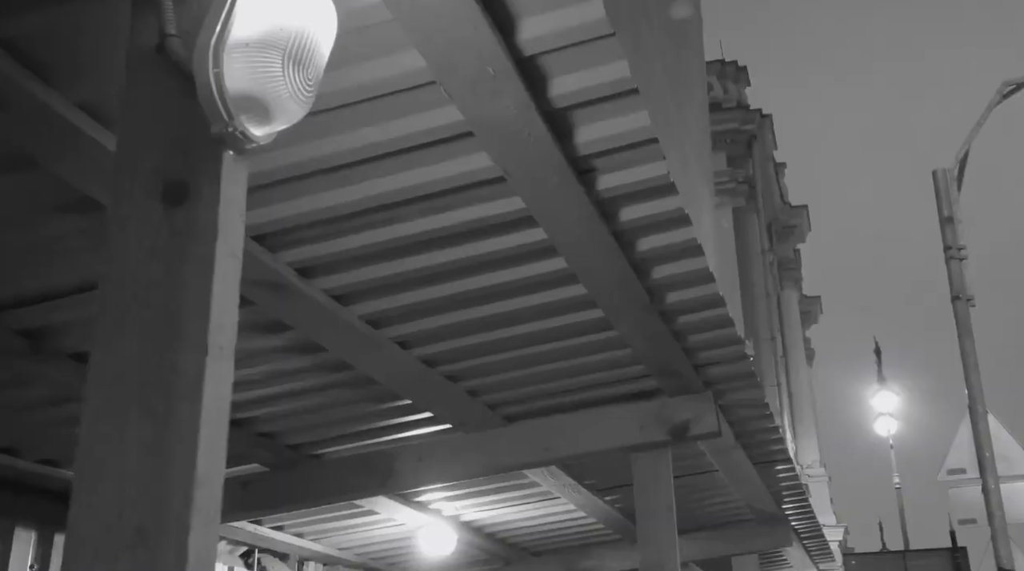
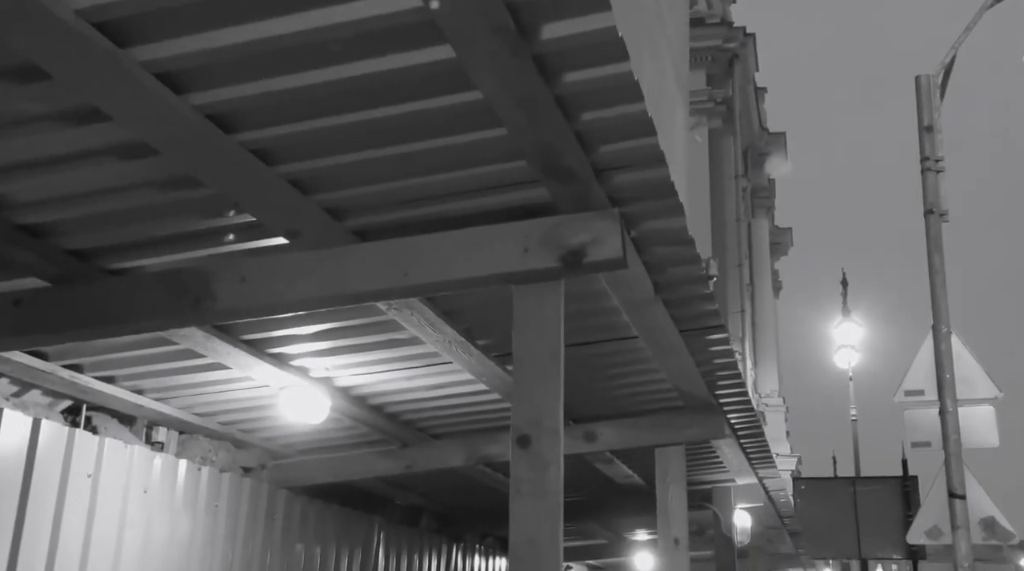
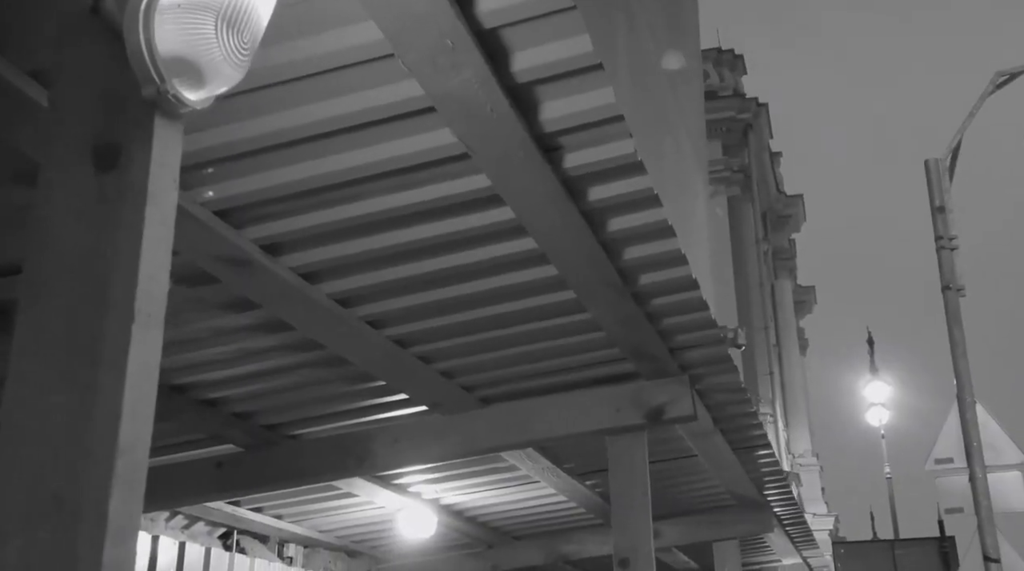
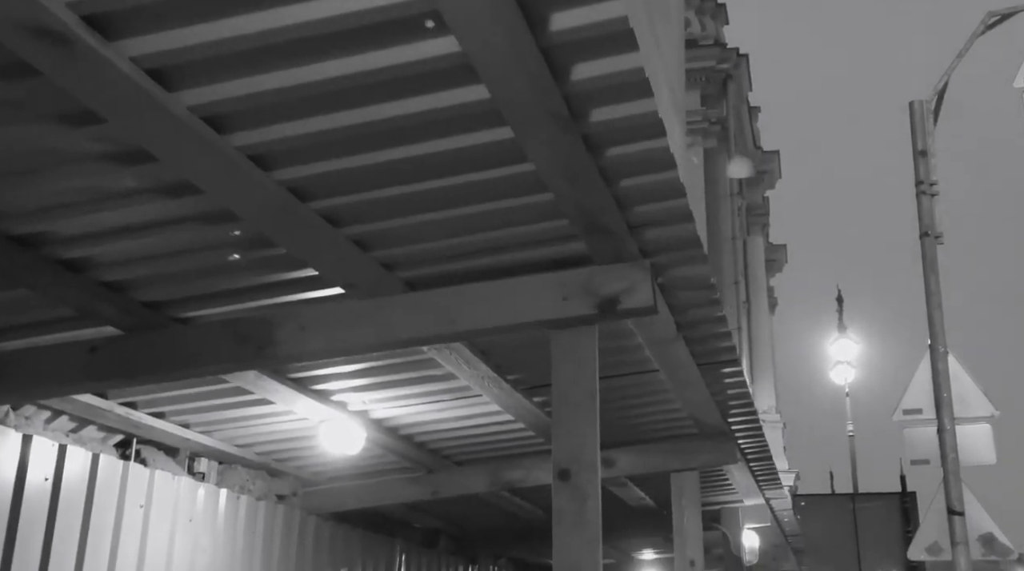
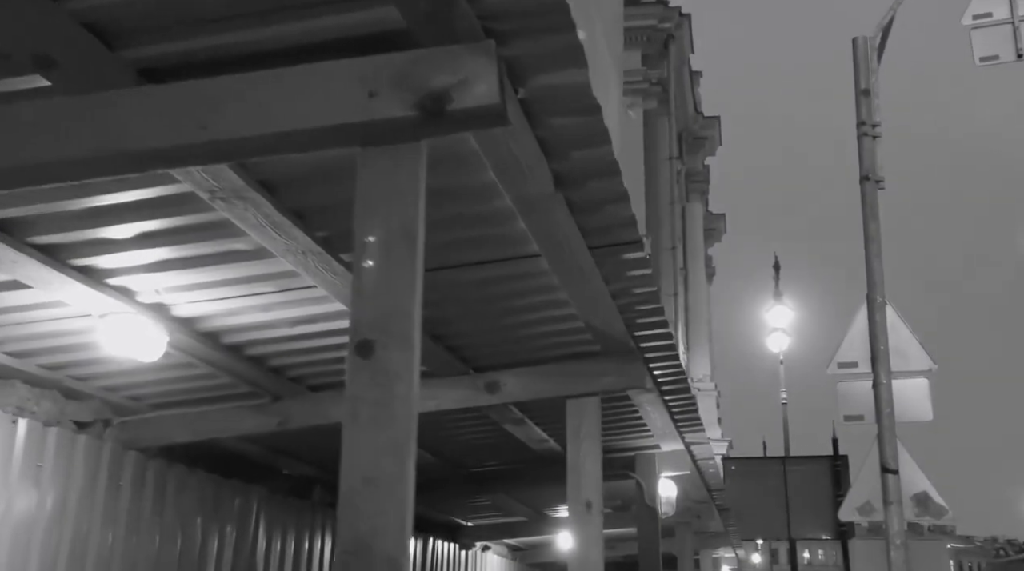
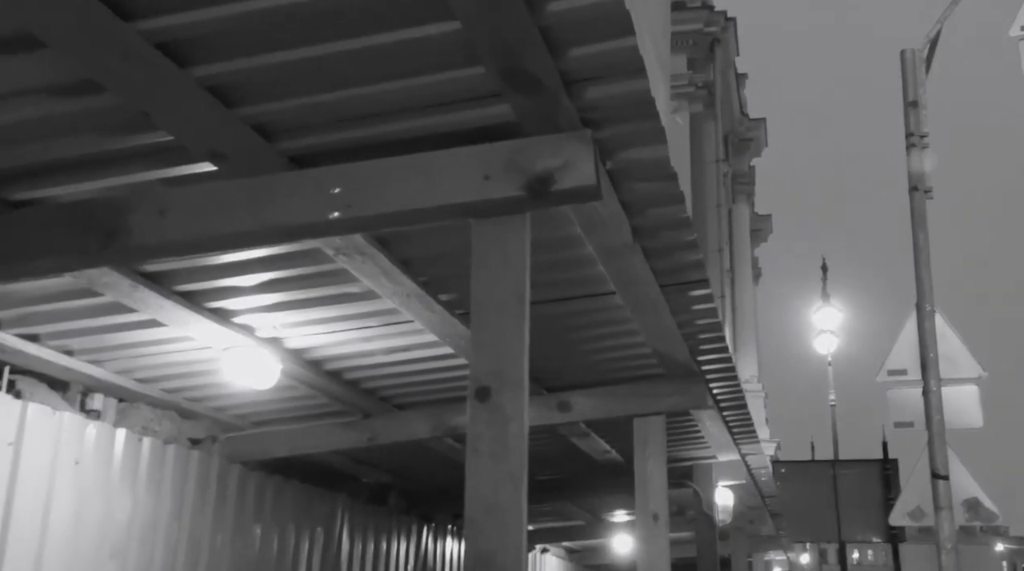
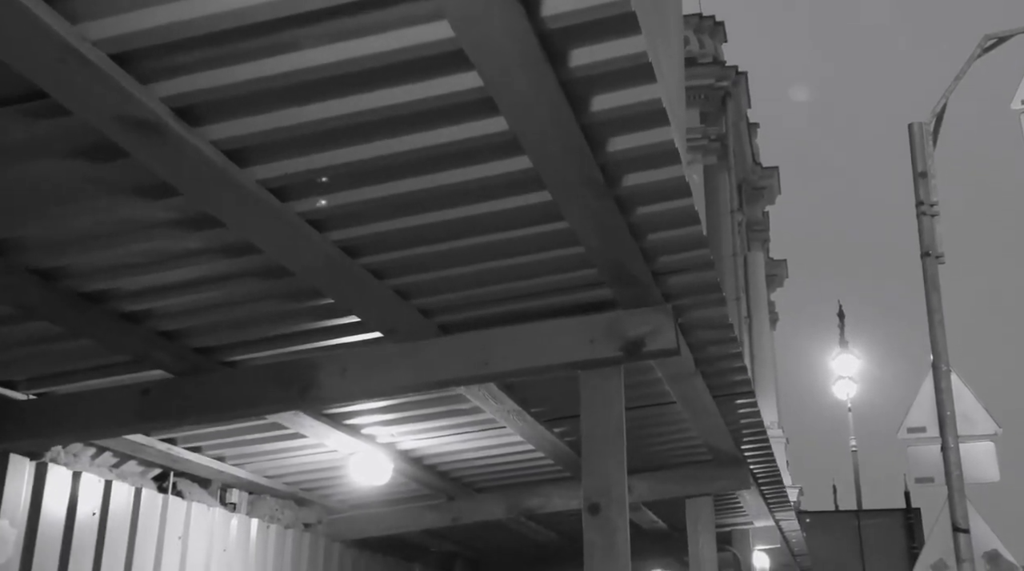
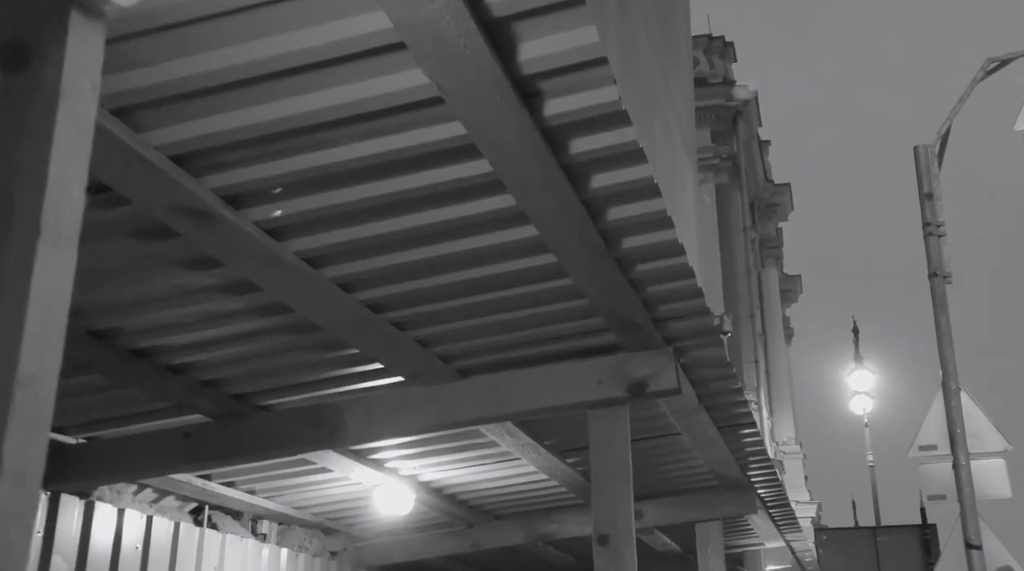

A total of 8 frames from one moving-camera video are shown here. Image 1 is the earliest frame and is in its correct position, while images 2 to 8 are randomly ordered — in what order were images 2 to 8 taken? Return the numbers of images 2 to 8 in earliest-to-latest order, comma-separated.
3, 8, 7, 4, 2, 6, 5
